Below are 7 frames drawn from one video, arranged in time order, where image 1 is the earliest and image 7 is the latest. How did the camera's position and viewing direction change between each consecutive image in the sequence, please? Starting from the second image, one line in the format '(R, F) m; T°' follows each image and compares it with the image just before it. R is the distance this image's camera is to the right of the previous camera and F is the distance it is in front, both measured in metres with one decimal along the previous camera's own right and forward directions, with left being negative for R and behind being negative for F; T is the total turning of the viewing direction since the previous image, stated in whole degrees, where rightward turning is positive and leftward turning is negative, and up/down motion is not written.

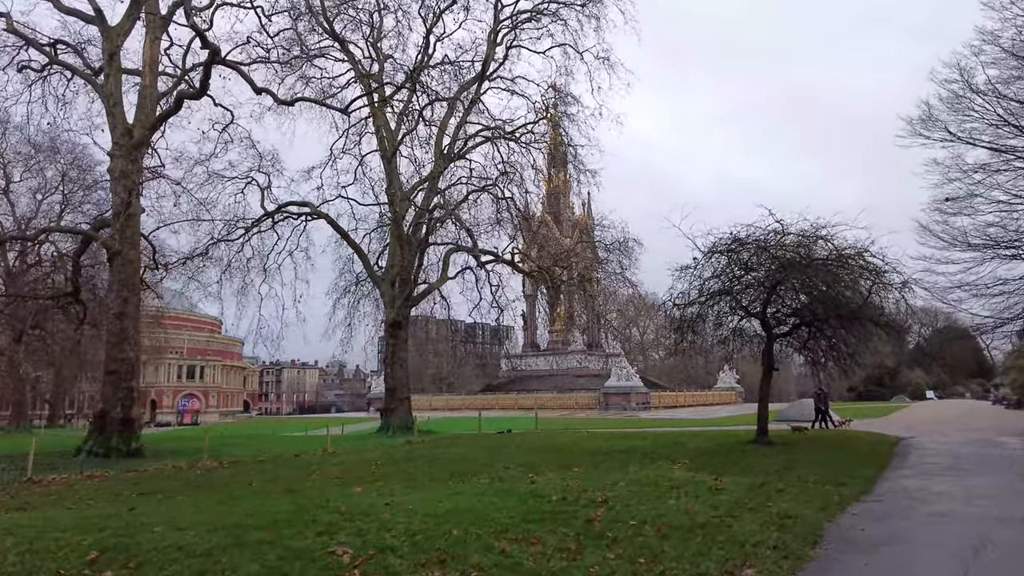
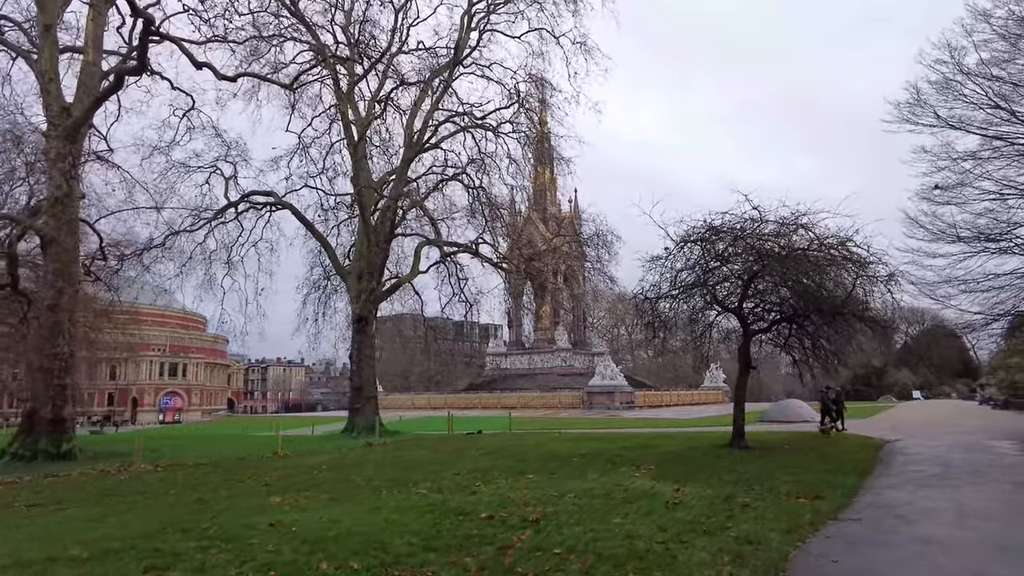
(+0.8, +1.2) m; +1°
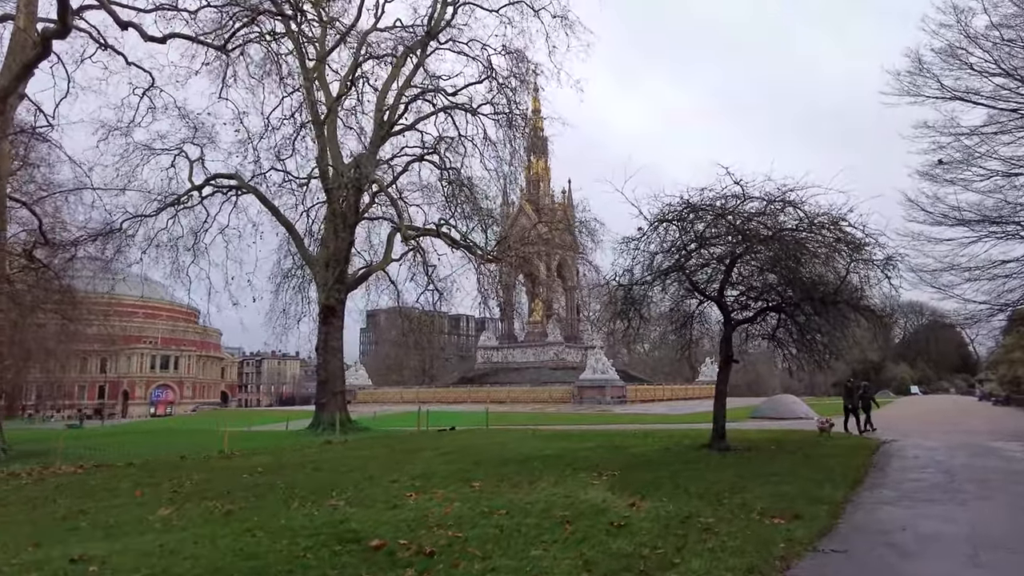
(+0.9, +1.6) m; 0°
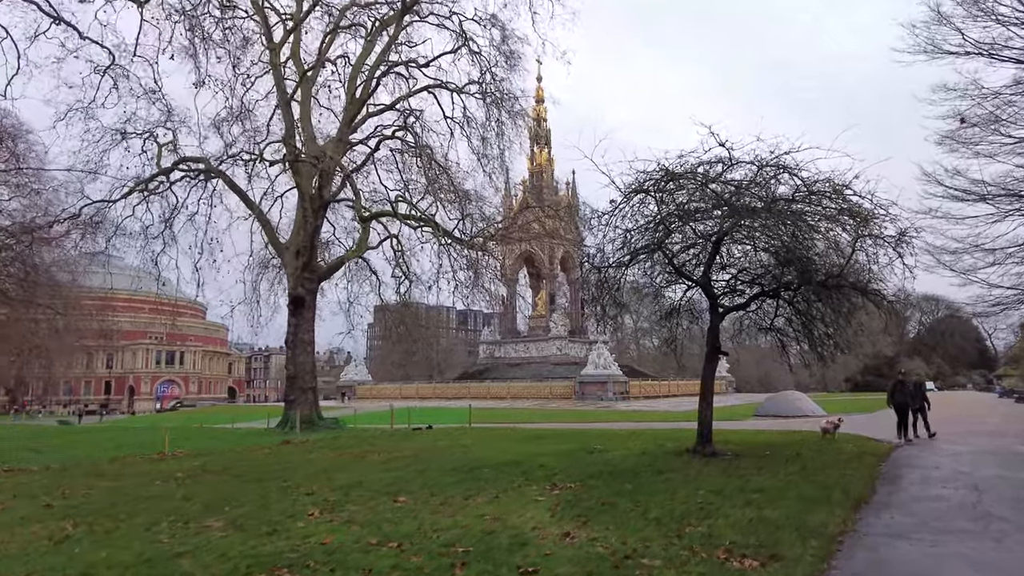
(+1.1, +1.8) m; -1°
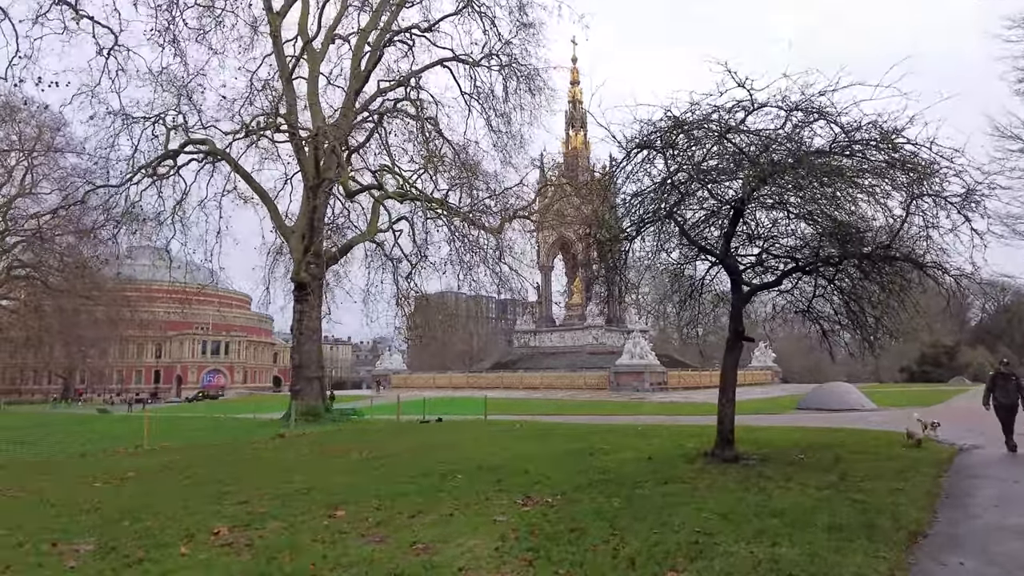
(+1.0, +1.8) m; -4°
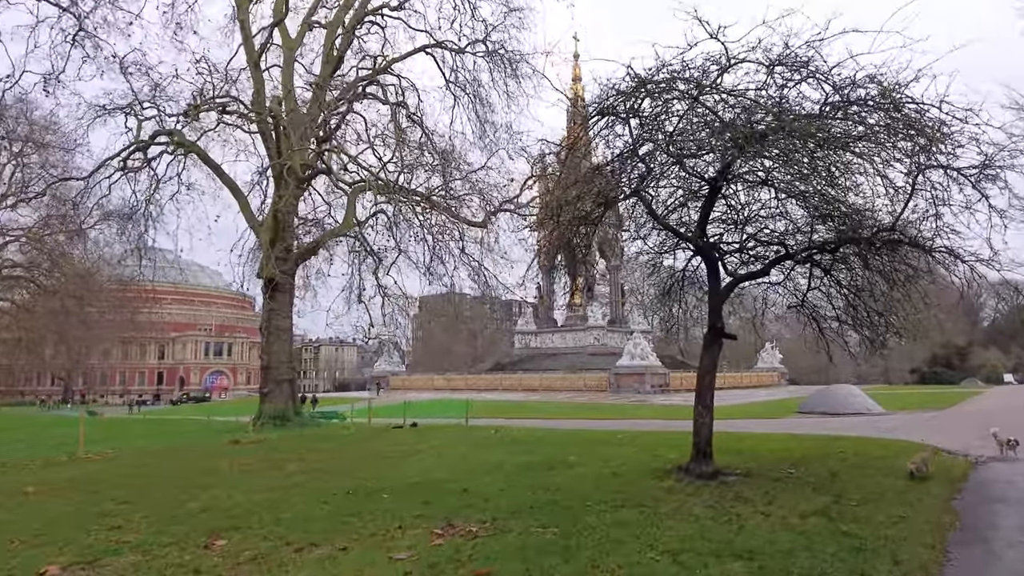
(+0.9, +1.4) m; -1°
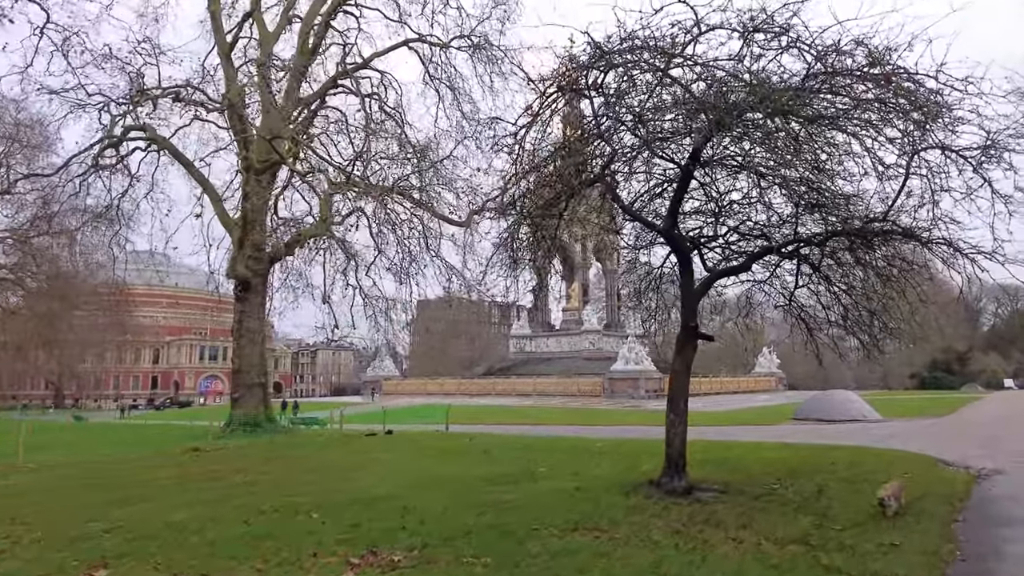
(+0.6, +0.9) m; 0°
